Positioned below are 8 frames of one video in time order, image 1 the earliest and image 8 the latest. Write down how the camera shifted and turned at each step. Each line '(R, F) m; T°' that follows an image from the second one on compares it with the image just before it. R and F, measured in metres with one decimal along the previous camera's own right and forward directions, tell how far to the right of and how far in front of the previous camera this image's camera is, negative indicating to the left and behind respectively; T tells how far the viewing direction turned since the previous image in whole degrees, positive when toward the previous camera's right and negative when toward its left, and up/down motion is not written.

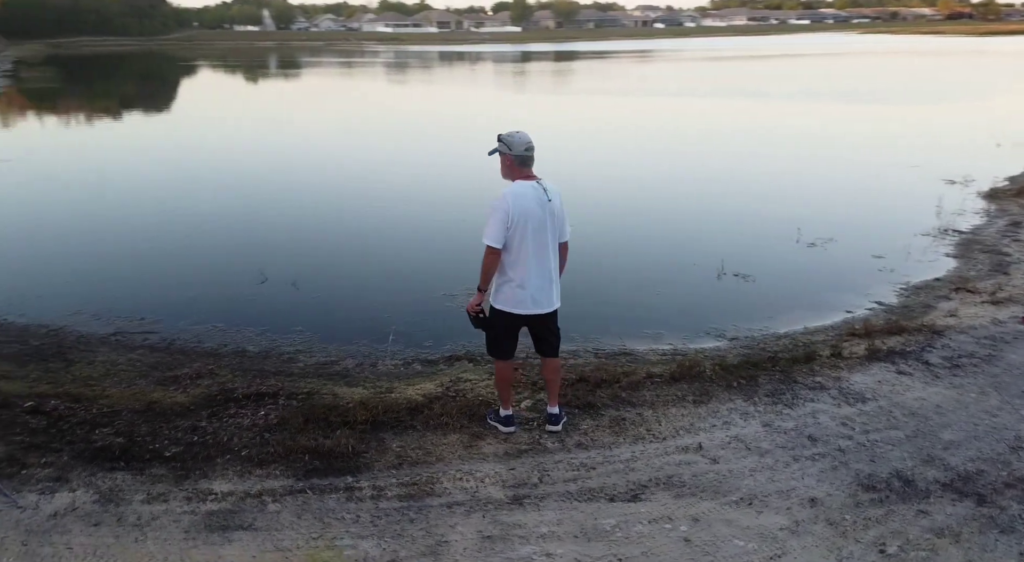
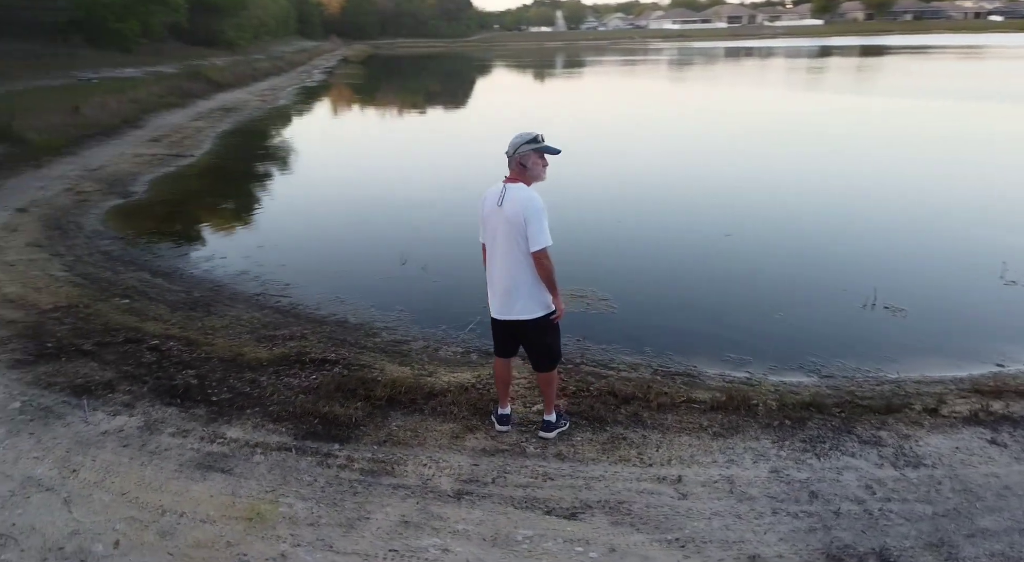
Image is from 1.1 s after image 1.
(+0.7, +0.3) m; -15°
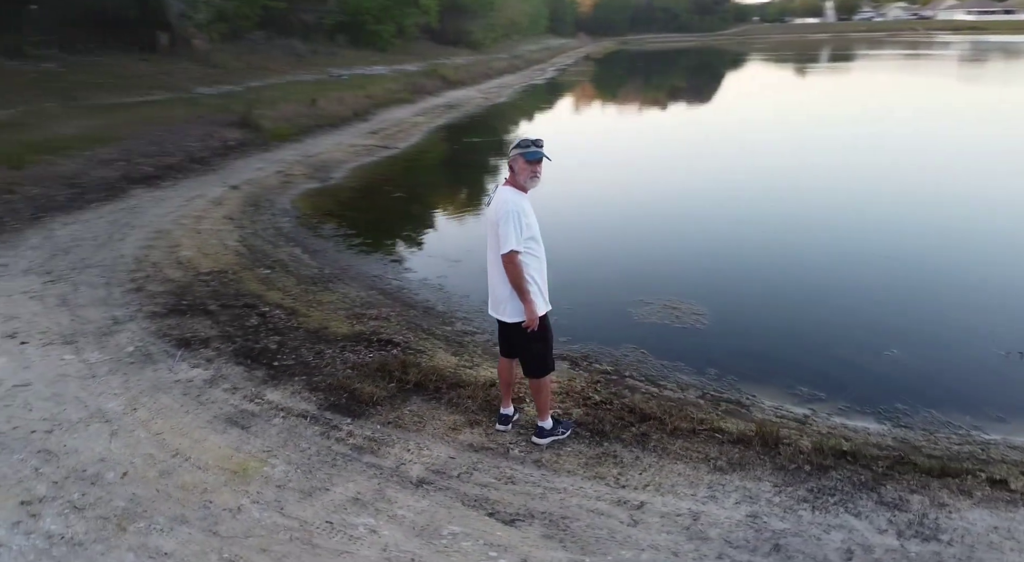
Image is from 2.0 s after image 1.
(+0.6, +0.1) m; -13°
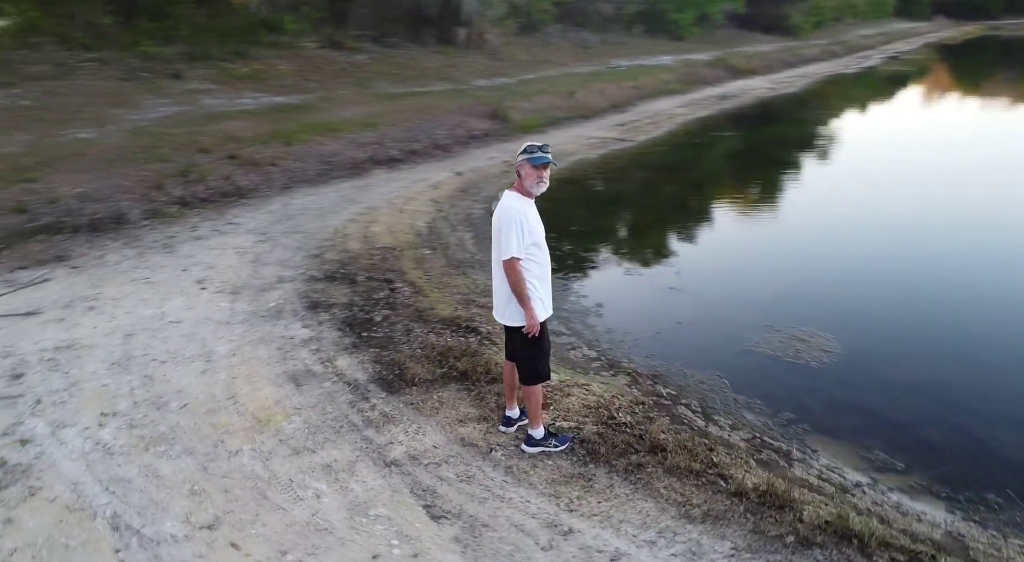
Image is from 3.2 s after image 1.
(+0.8, +0.1) m; -18°
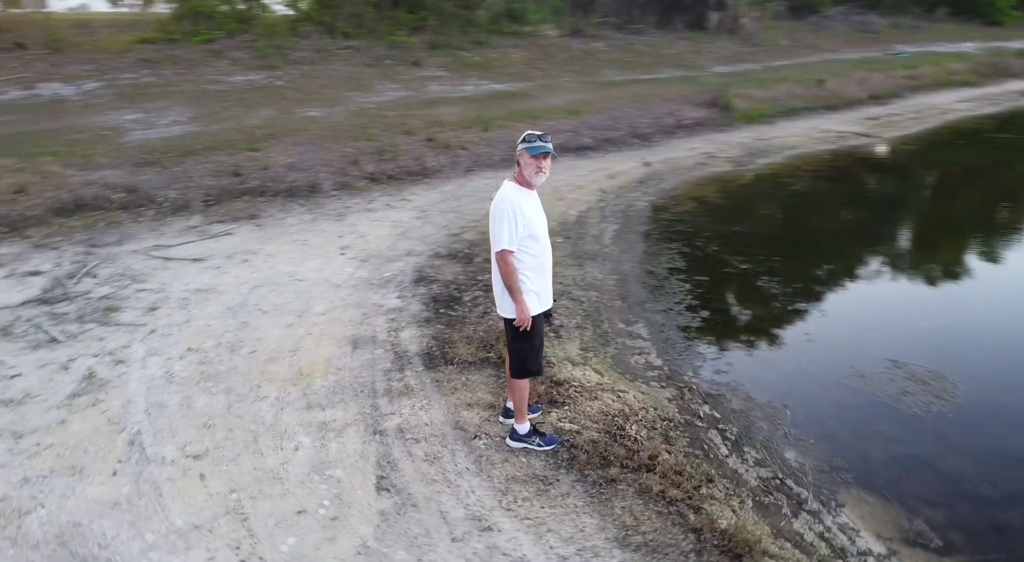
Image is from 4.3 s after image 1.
(+0.7, +0.1) m; -16°
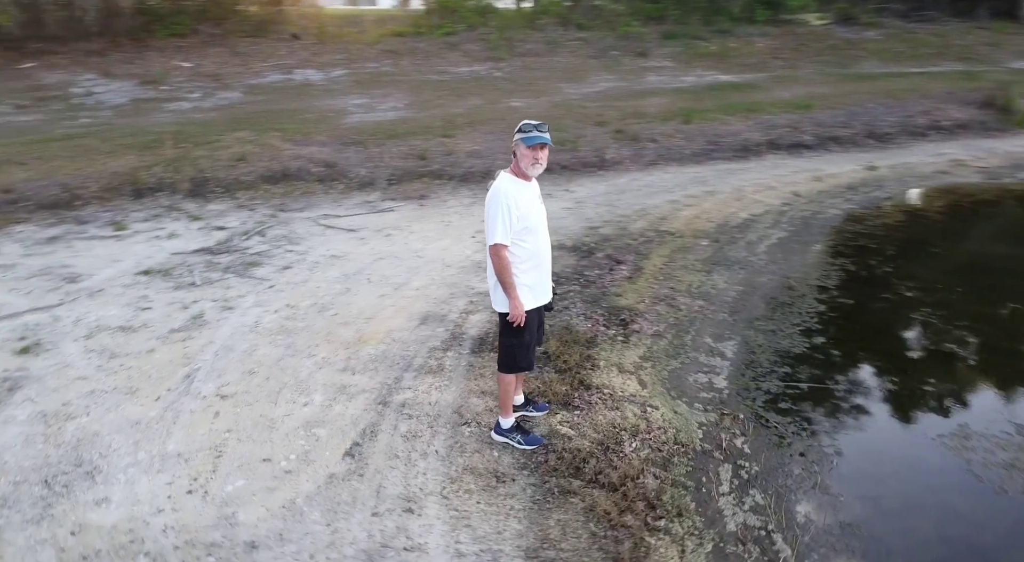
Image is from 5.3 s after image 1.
(+0.7, +0.1) m; -17°
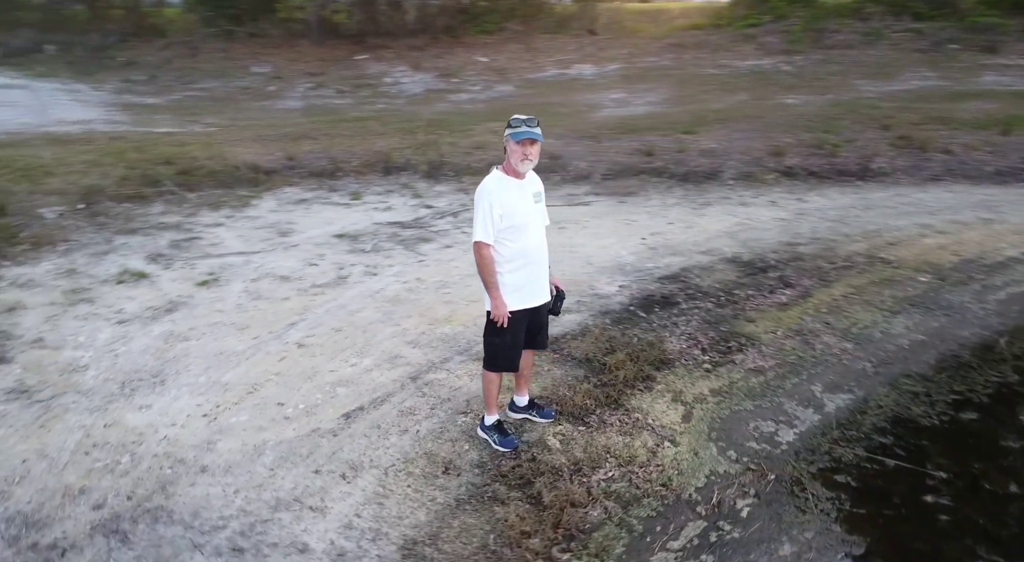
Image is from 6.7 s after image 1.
(+0.9, +0.2) m; -22°
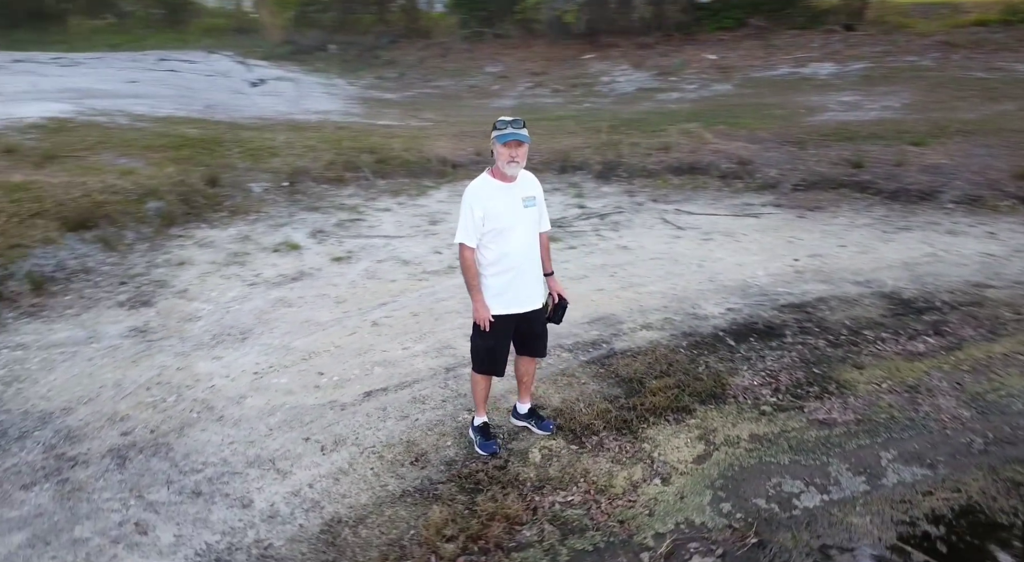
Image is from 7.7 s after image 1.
(+0.7, +0.1) m; -17°
